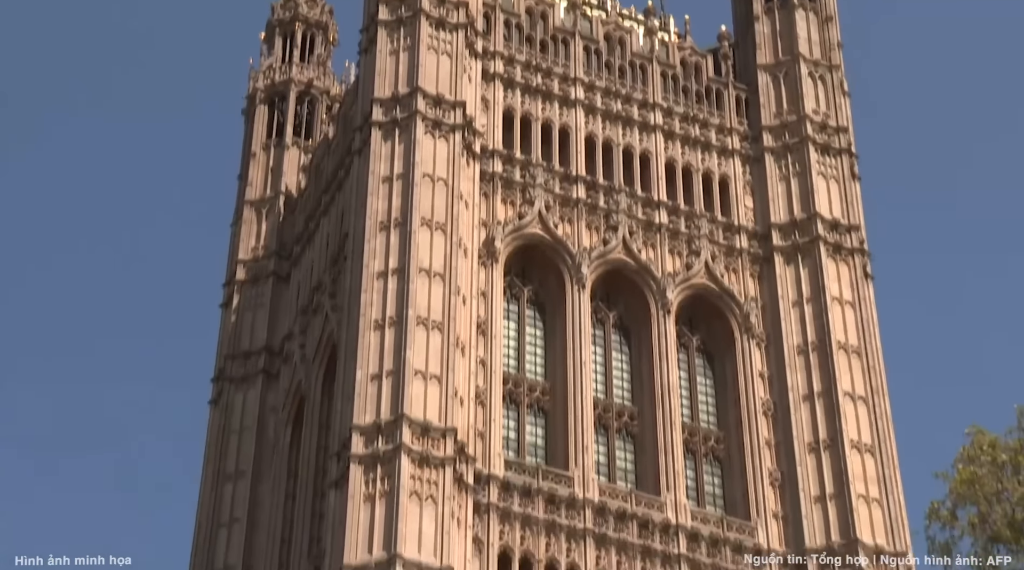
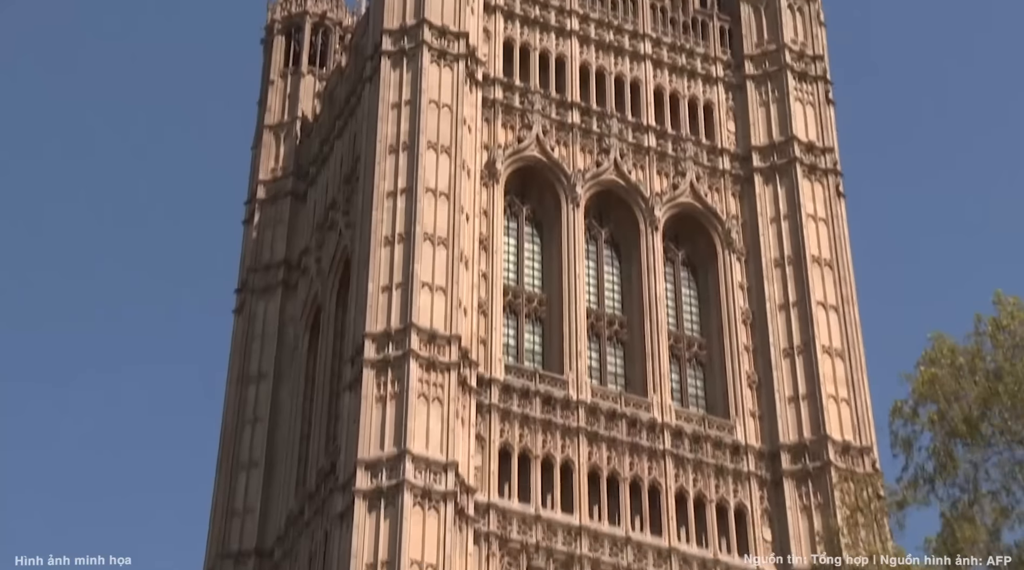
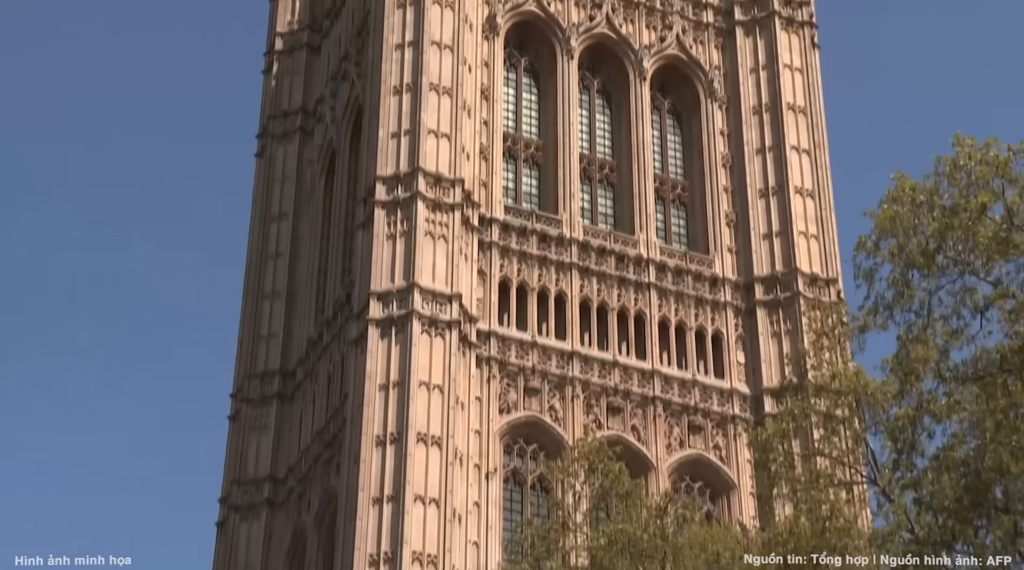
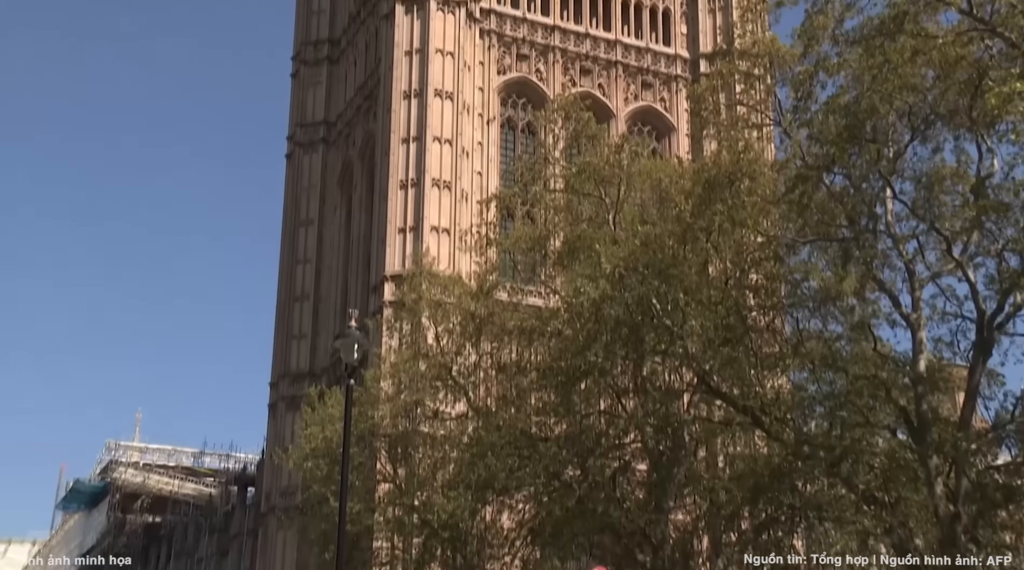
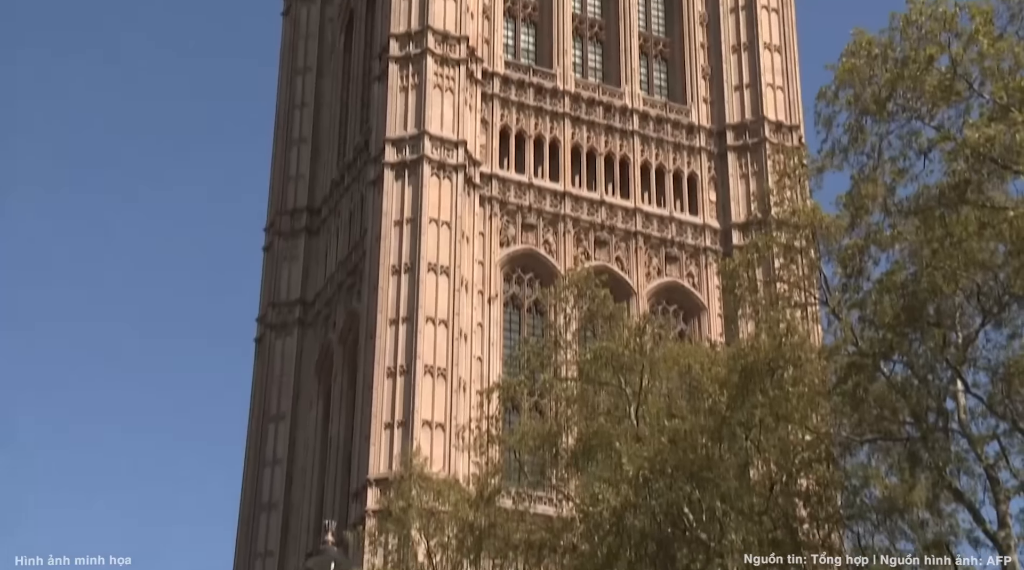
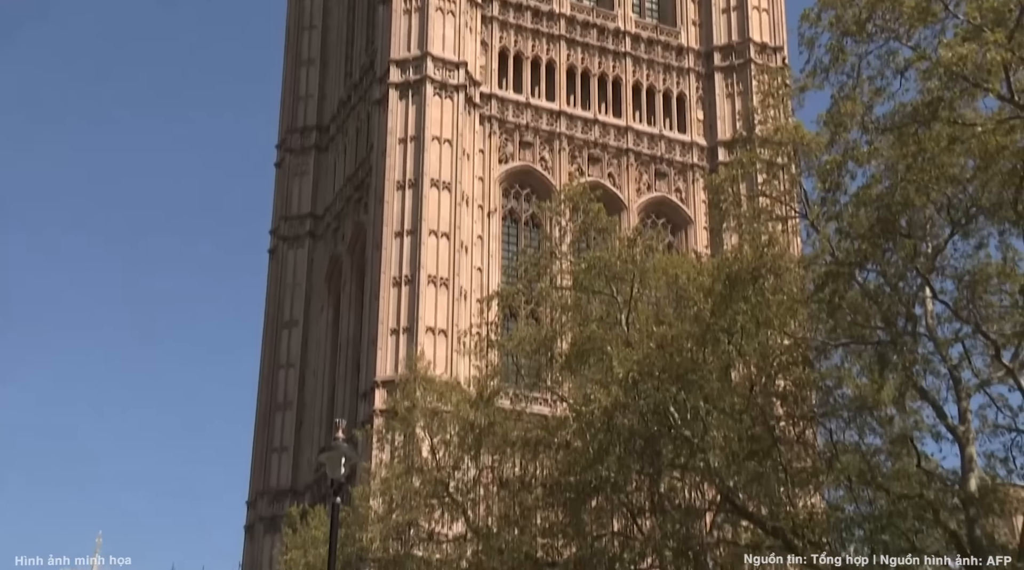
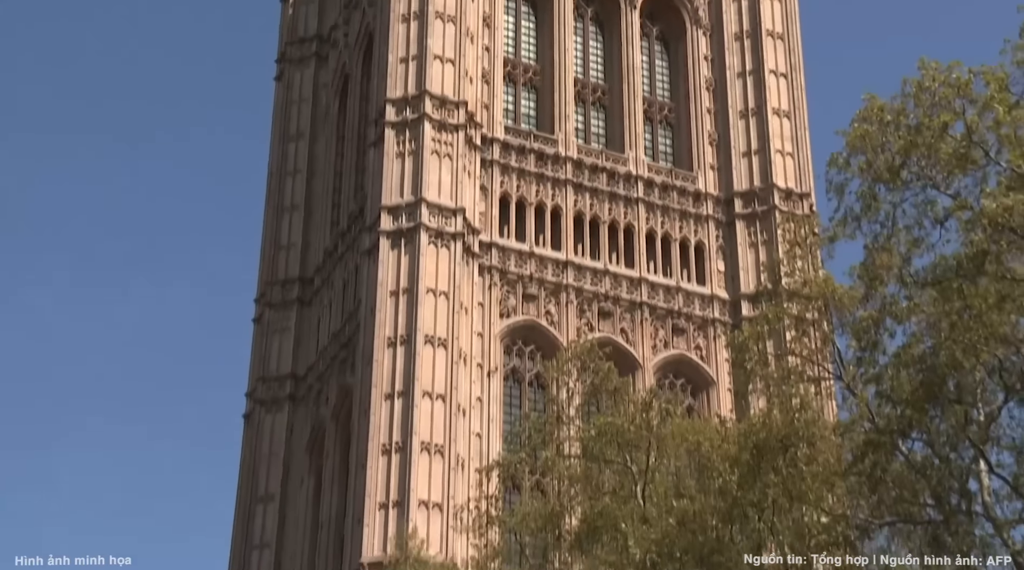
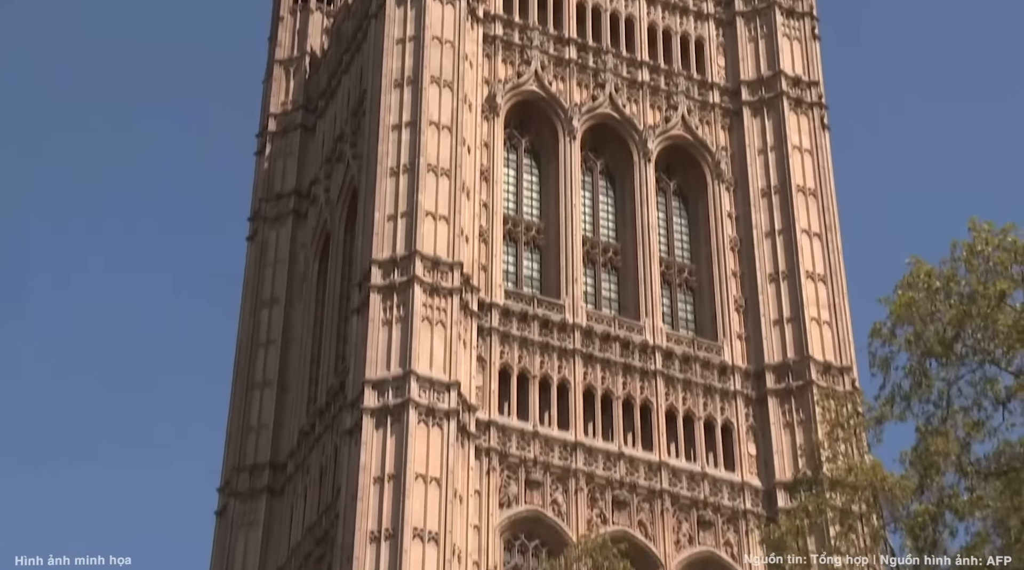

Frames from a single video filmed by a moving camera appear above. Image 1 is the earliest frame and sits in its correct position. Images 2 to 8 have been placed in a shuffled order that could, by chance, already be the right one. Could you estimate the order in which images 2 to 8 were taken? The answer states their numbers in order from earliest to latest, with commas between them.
2, 8, 3, 7, 5, 6, 4
